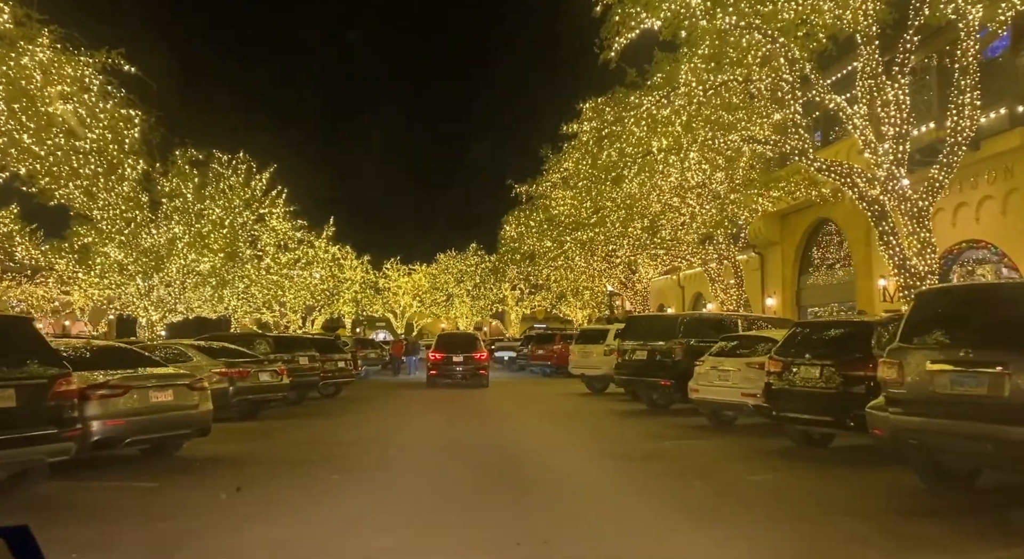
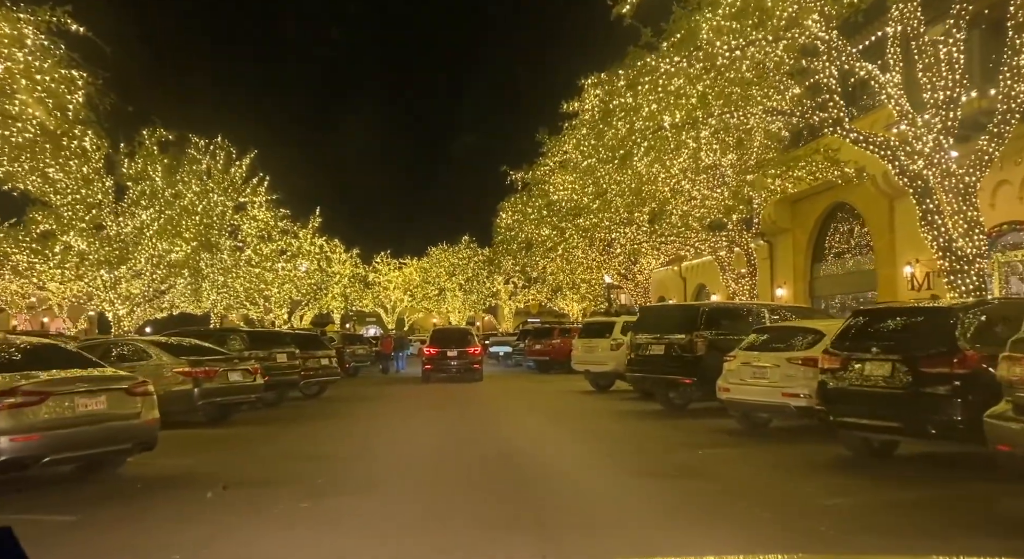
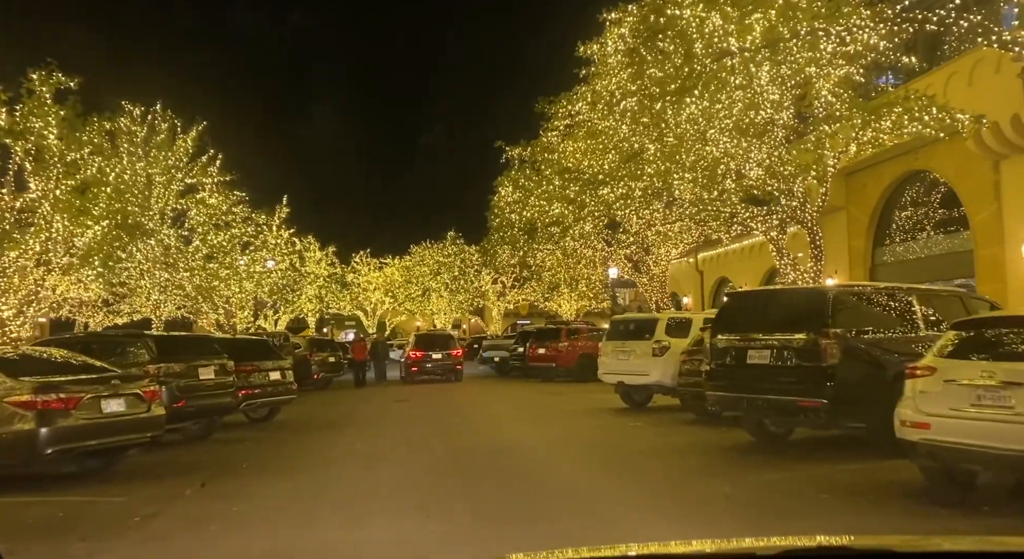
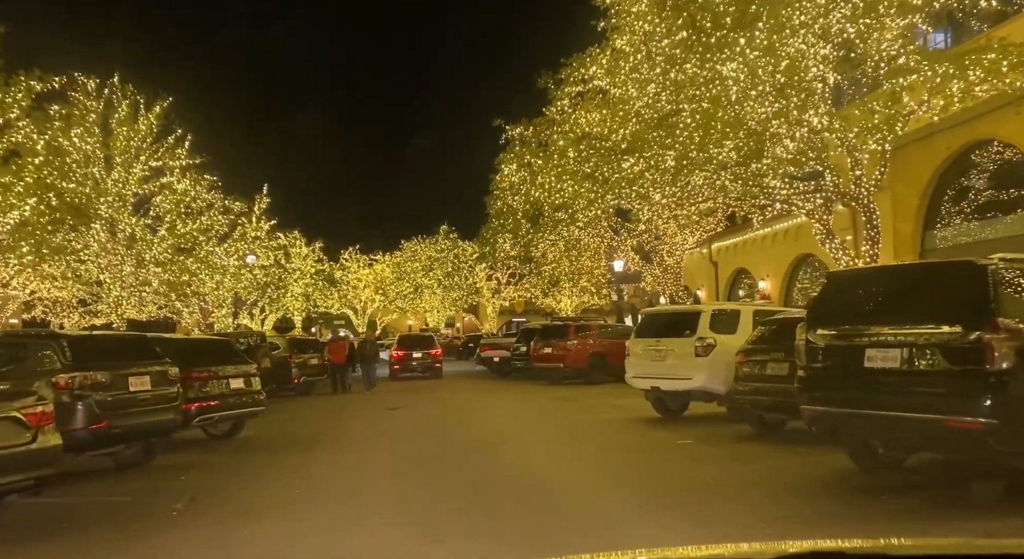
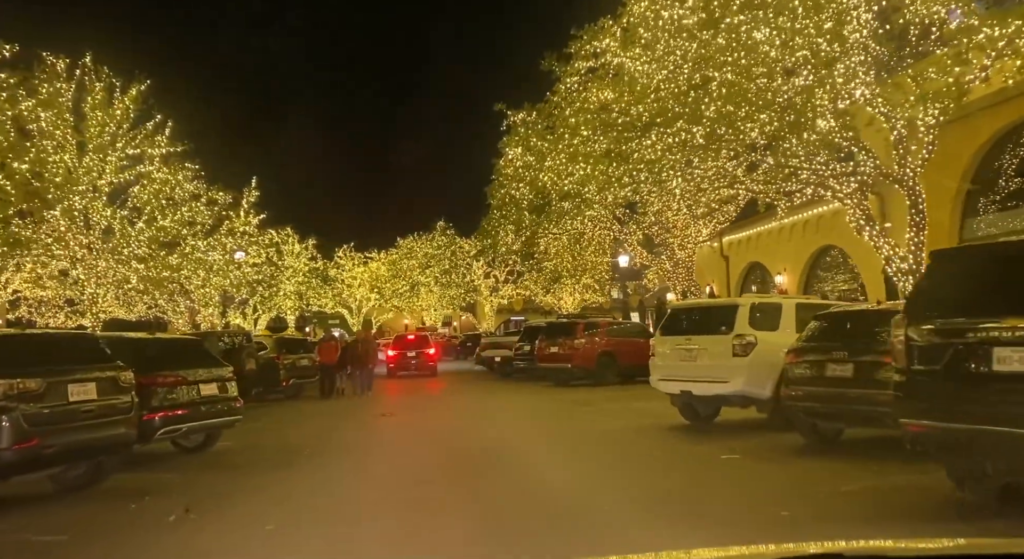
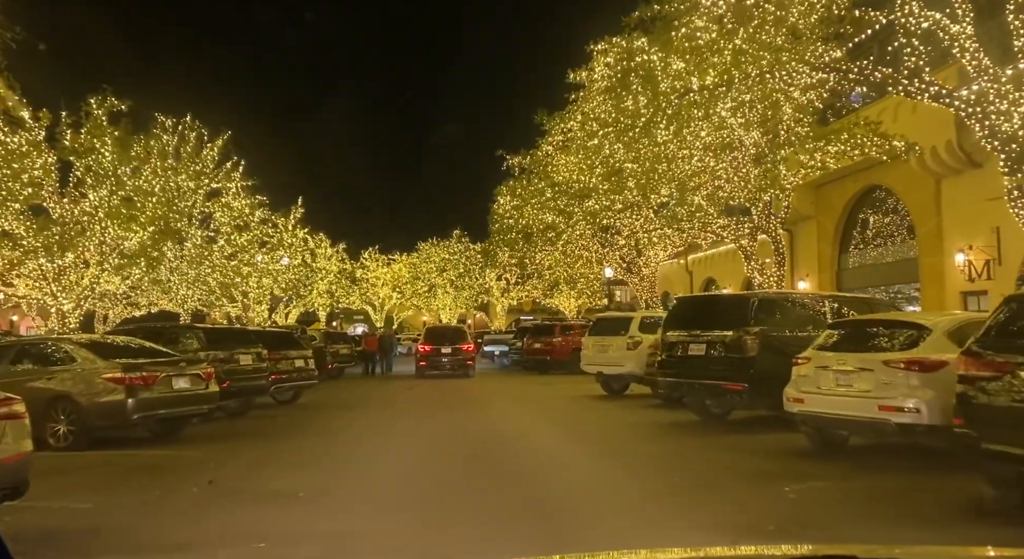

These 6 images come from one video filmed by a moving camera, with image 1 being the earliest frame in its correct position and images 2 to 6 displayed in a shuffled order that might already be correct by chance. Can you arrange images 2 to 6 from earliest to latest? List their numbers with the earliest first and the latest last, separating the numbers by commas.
2, 6, 3, 4, 5
